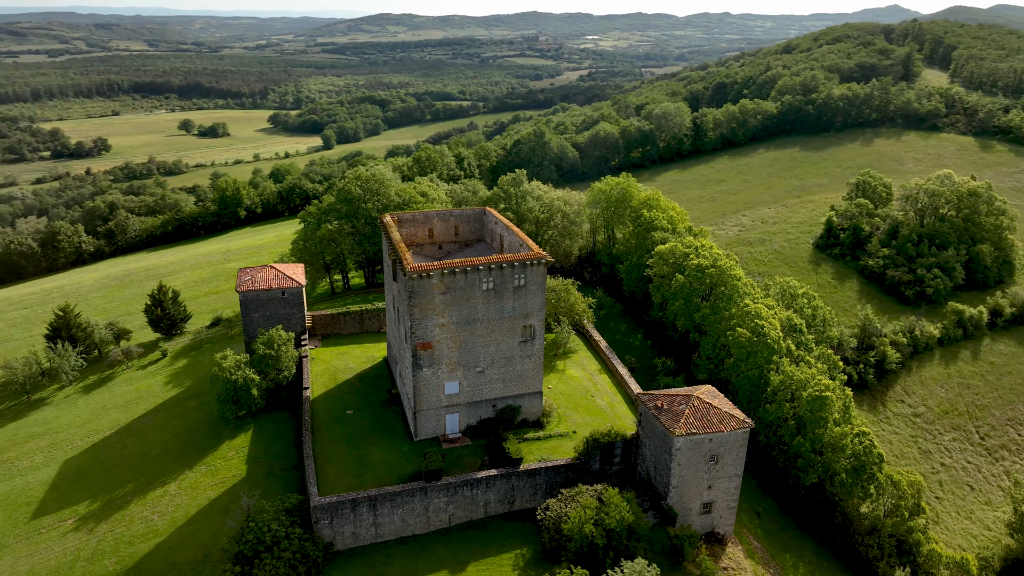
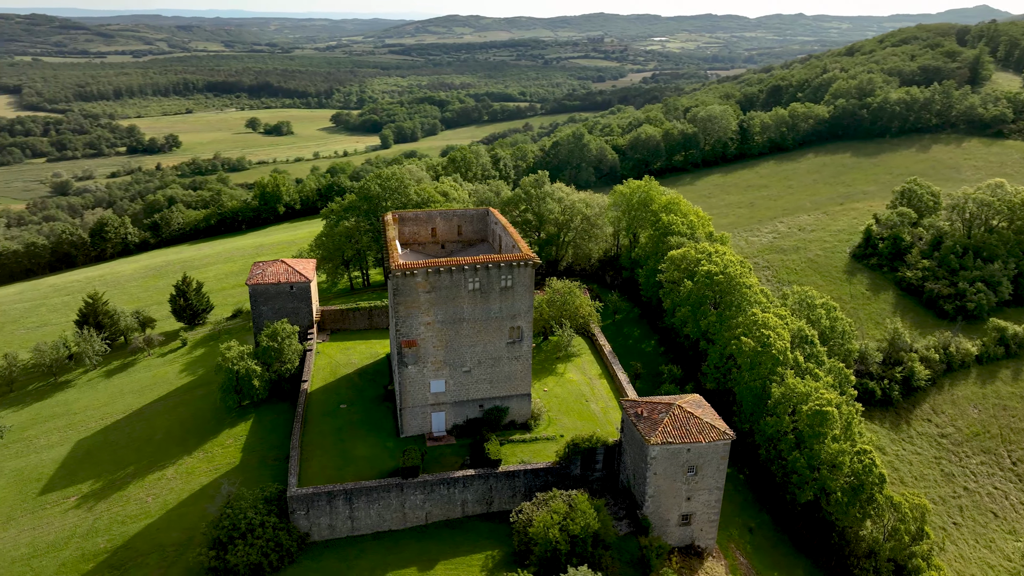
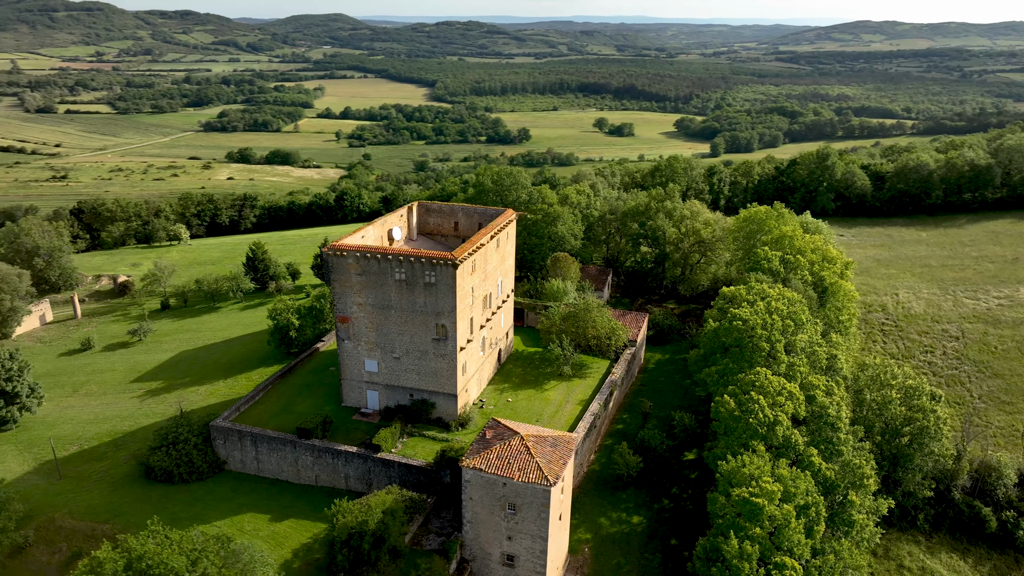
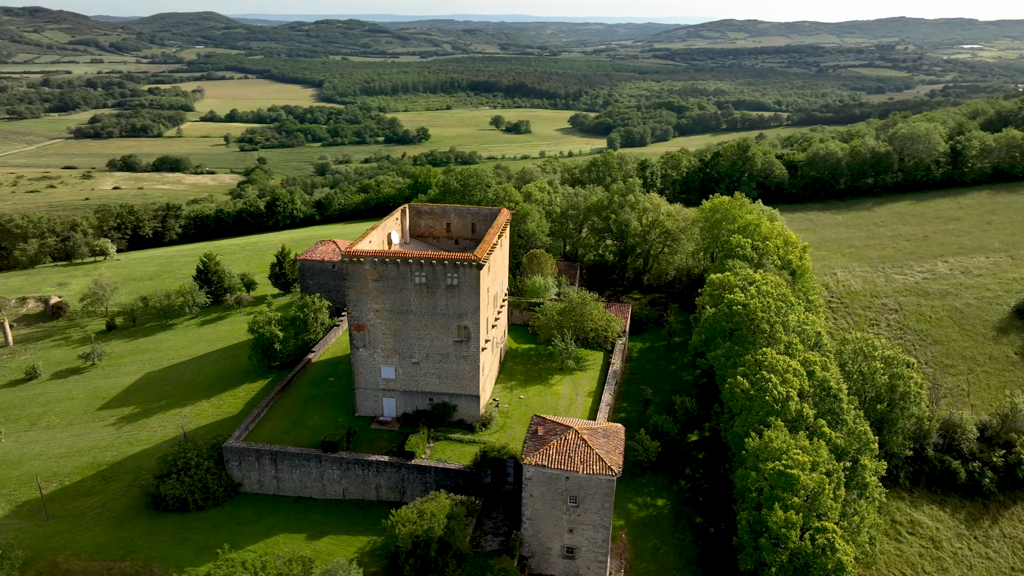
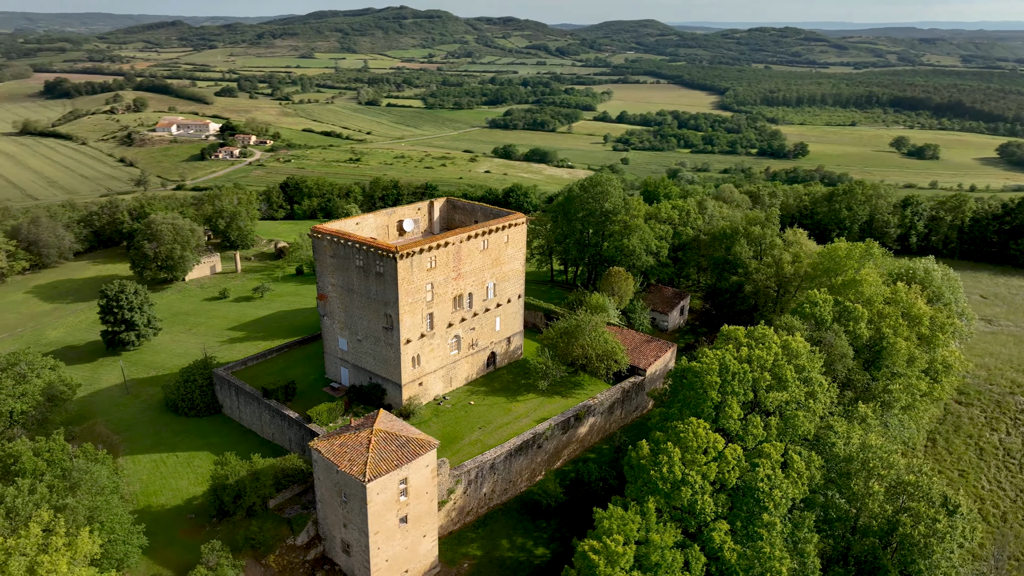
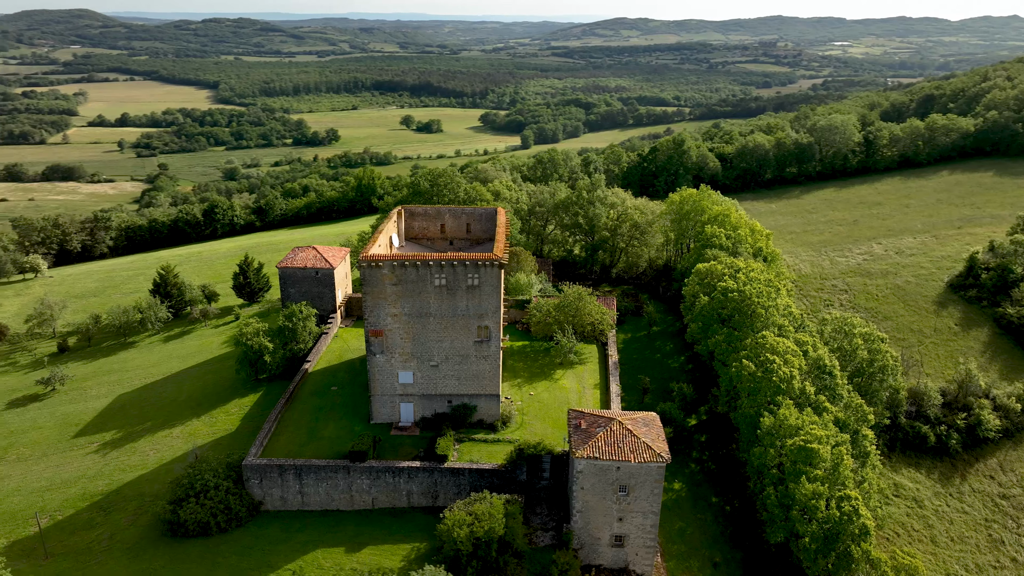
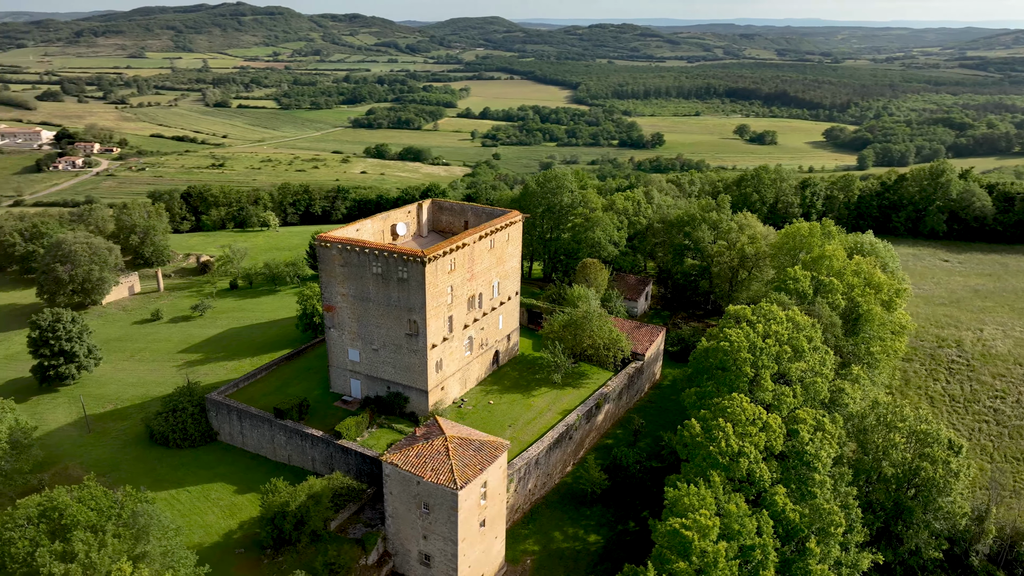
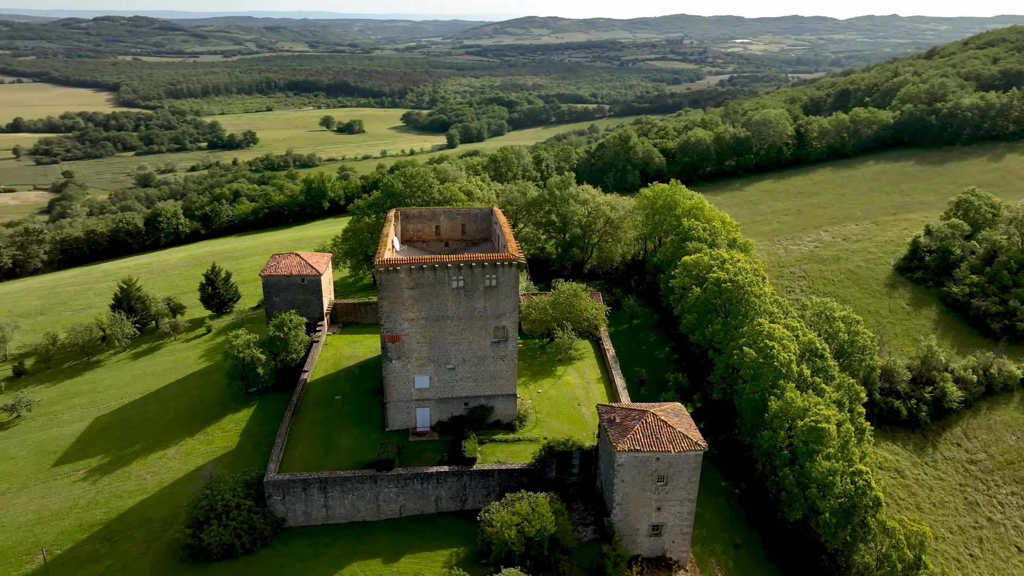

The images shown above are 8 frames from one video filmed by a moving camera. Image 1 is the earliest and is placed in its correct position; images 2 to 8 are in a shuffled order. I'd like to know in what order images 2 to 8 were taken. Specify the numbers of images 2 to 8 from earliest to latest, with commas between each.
2, 8, 6, 4, 3, 7, 5
